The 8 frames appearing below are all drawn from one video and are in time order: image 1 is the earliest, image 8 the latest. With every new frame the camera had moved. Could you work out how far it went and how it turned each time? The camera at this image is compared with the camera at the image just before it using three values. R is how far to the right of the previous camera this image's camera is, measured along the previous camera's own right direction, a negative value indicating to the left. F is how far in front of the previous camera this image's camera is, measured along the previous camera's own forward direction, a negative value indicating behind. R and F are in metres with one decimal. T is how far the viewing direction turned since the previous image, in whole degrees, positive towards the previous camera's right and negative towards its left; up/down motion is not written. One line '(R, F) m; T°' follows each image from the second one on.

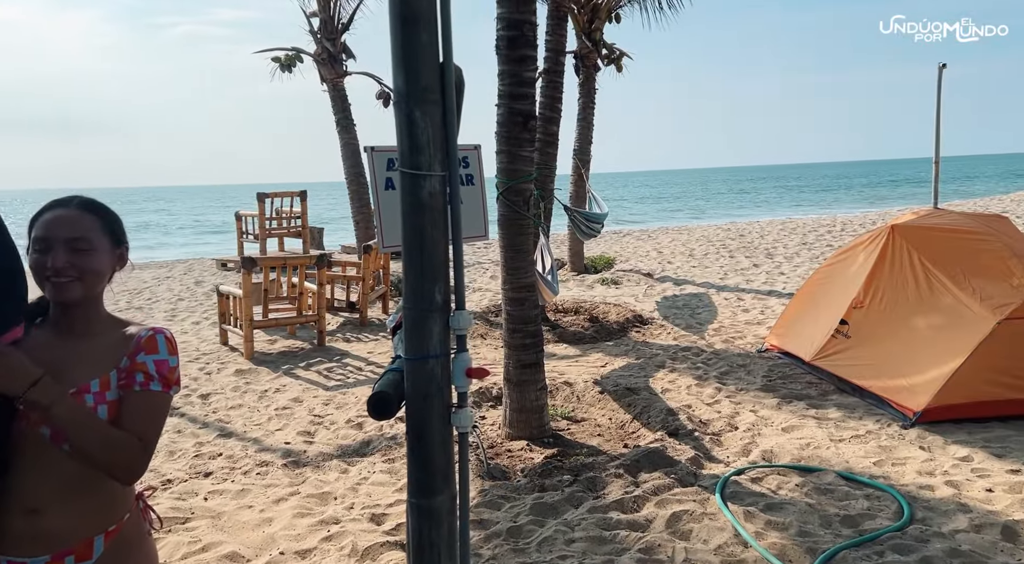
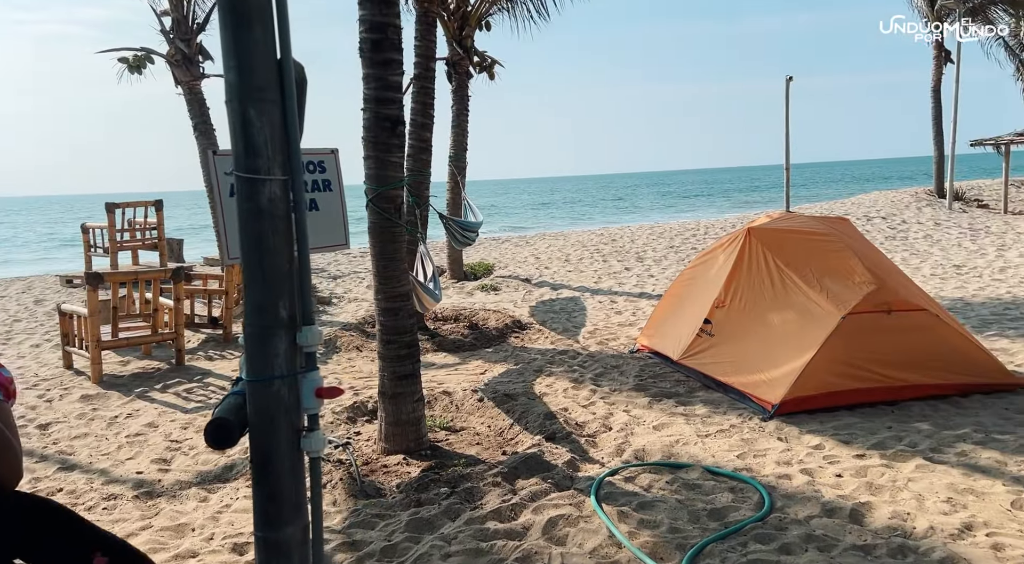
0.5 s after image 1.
(+0.1, +0.1) m; +9°
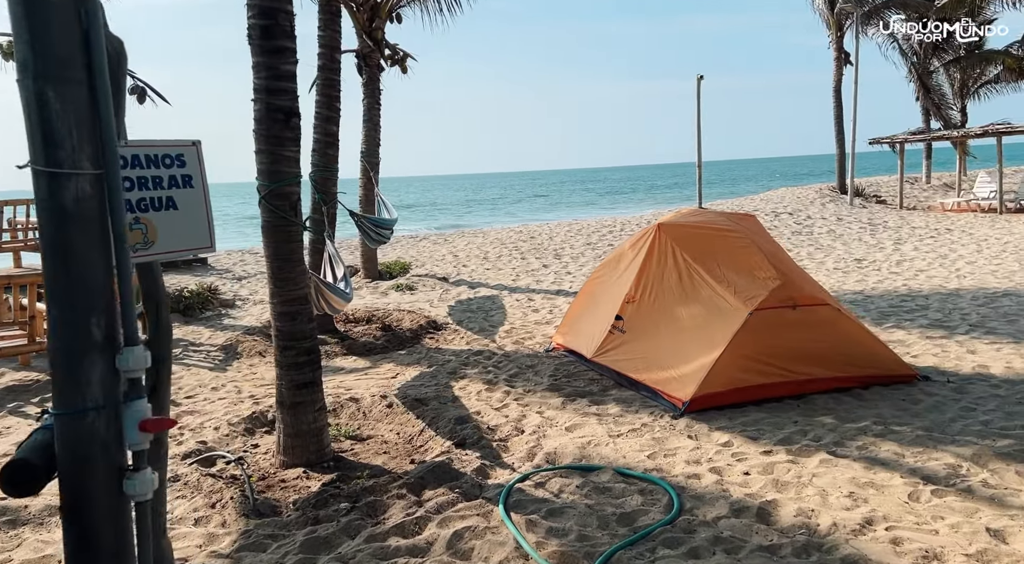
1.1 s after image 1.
(+0.1, +0.1) m; +6°
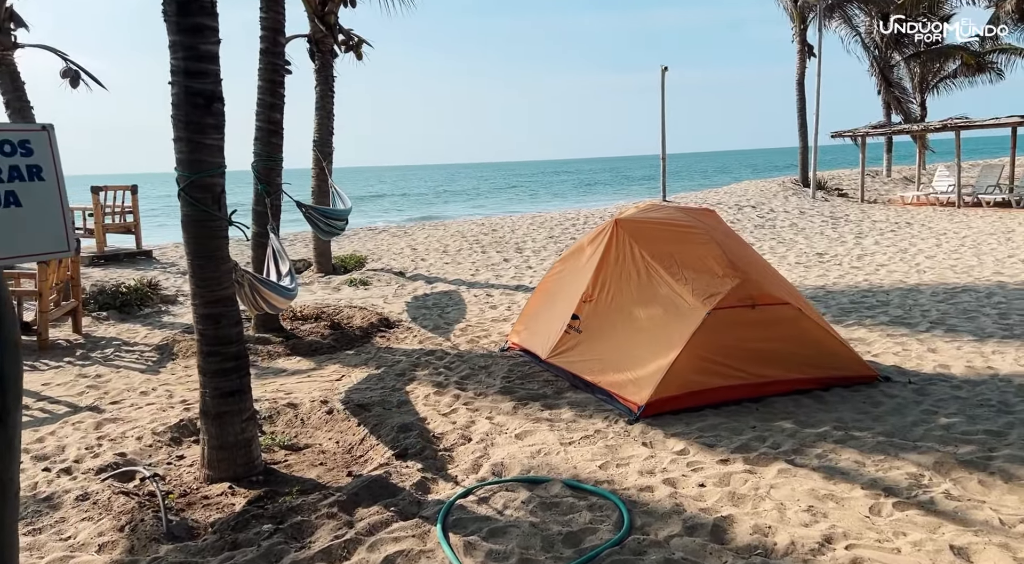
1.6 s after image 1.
(+0.1, +0.3) m; +2°
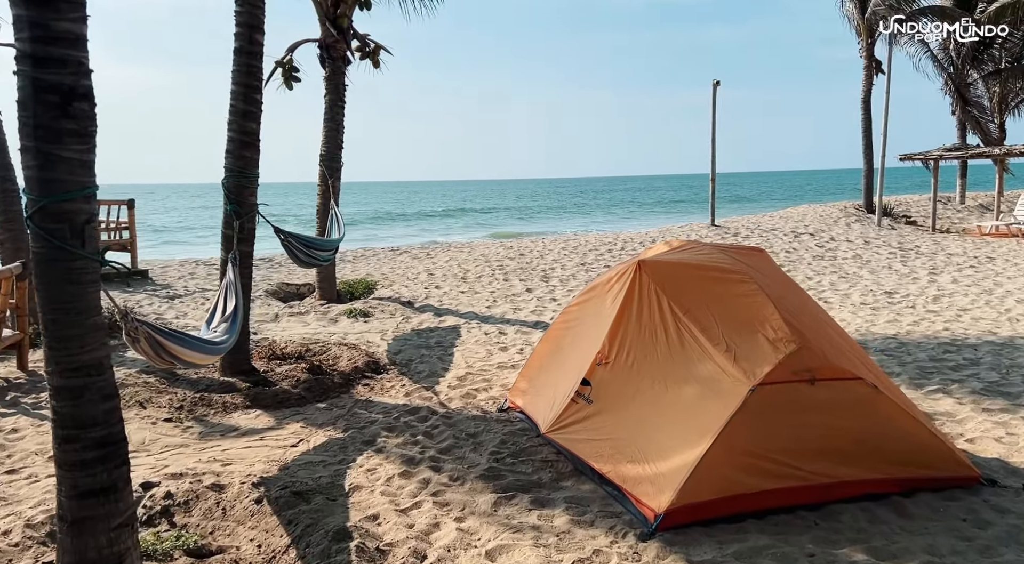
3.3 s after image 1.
(+0.3, +1.0) m; -4°
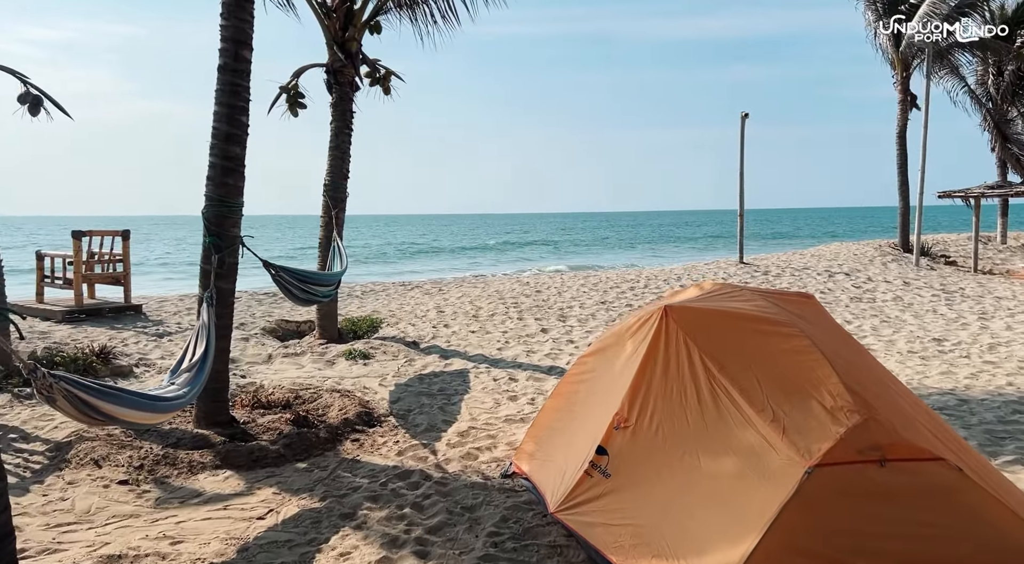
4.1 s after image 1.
(+0.1, +0.6) m; -2°
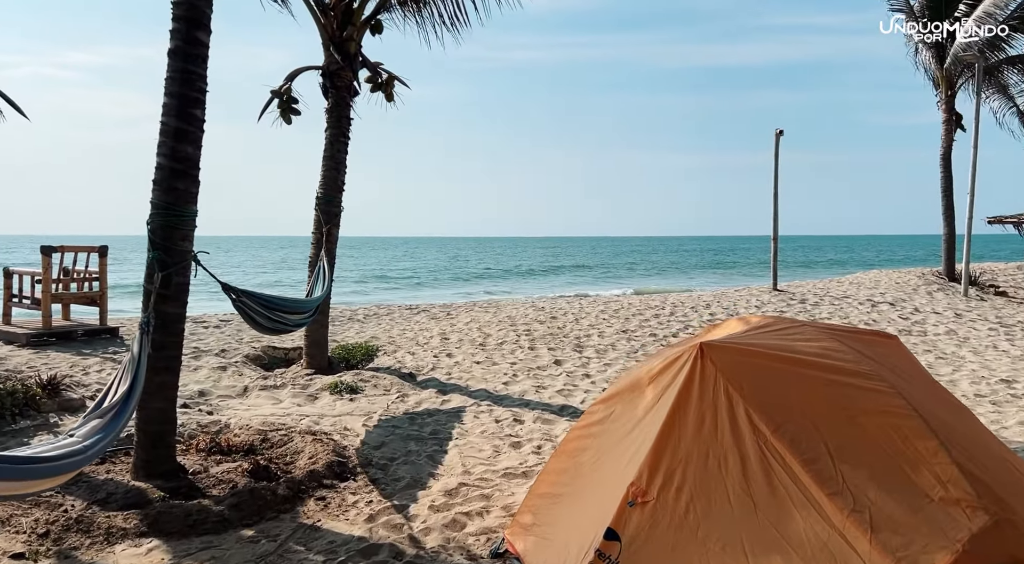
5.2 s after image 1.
(+0.1, +0.9) m; -2°
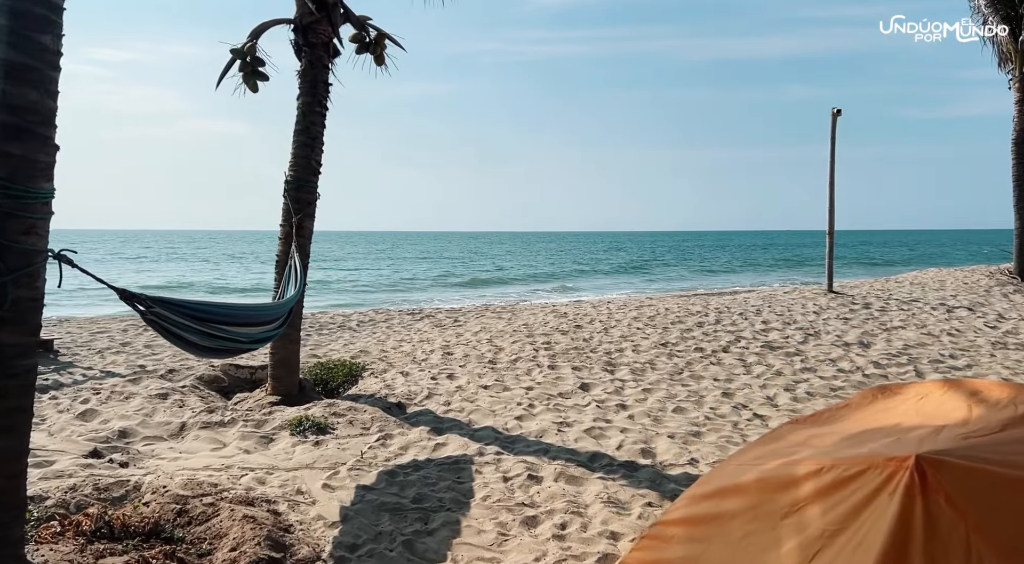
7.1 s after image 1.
(0.0, +1.5) m; -2°
